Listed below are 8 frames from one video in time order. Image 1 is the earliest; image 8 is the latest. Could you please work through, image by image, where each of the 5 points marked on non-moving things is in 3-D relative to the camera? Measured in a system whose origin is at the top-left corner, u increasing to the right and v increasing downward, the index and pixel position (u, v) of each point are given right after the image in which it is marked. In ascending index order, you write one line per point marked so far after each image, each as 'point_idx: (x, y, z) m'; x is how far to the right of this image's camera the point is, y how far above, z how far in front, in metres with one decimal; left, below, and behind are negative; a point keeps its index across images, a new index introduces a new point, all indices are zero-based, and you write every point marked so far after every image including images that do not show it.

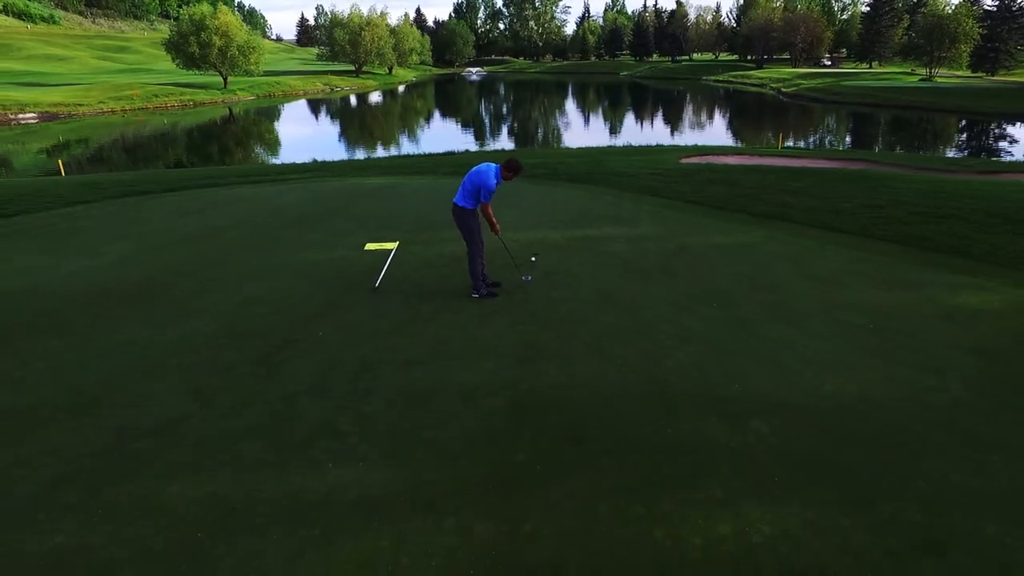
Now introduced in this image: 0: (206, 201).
0: (-8.1, +2.4, +12.0) m
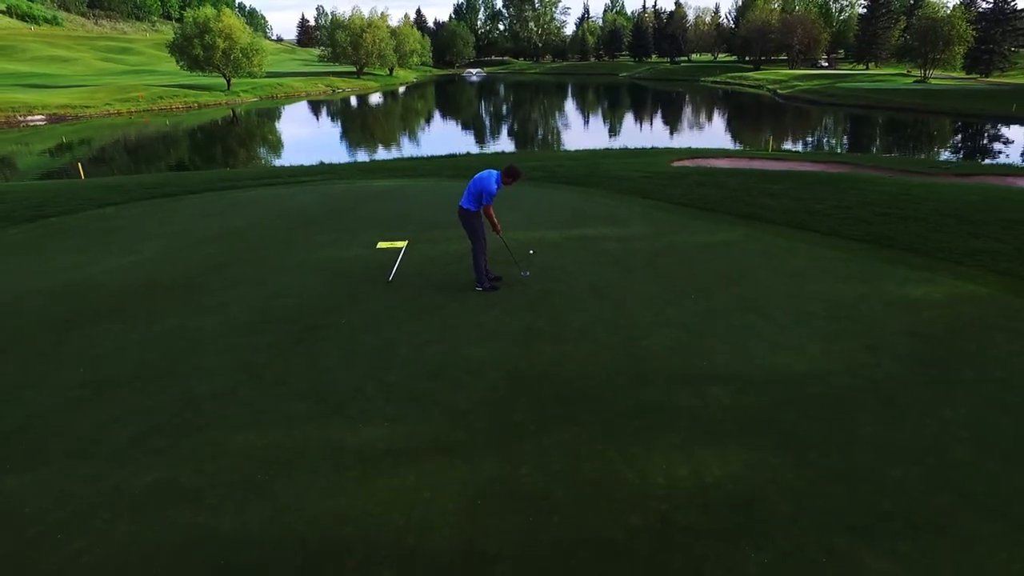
0: (-8.1, +2.5, +12.8) m
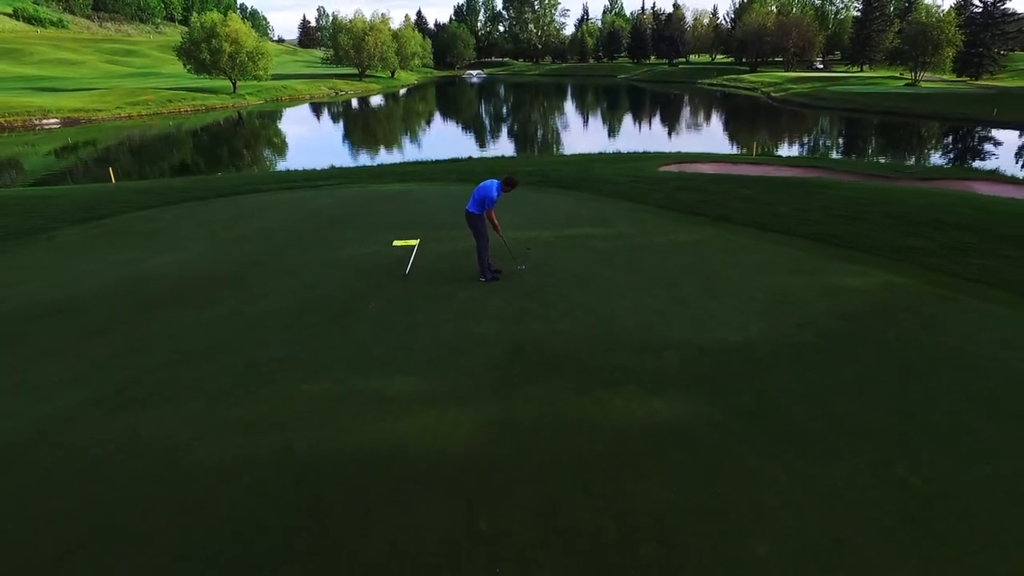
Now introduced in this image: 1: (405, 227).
0: (-8.2, +2.7, +14.2) m
1: (-3.0, +1.7, +12.5) m
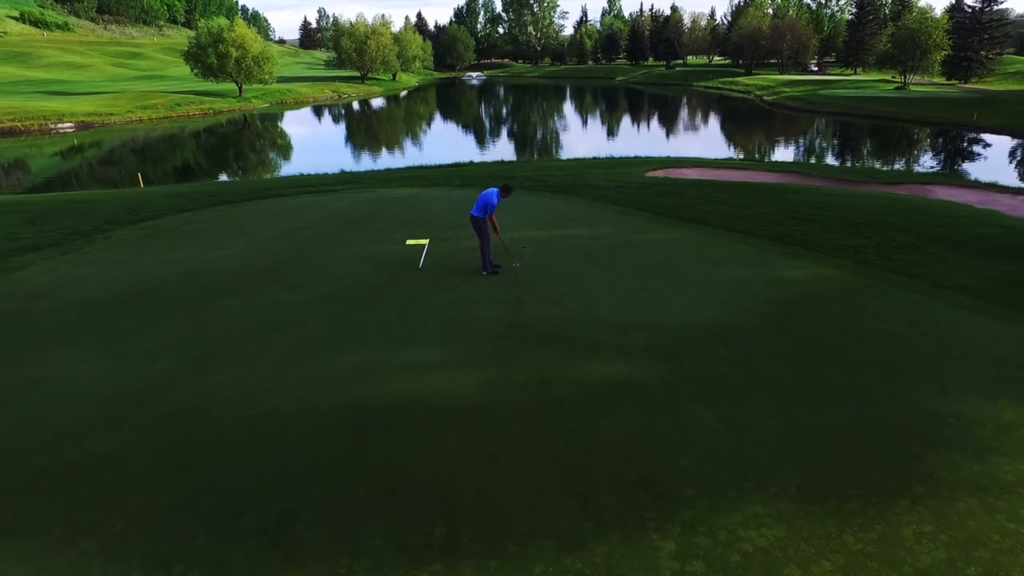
0: (-8.2, +2.8, +15.8) m
1: (-3.0, +1.9, +14.1) m
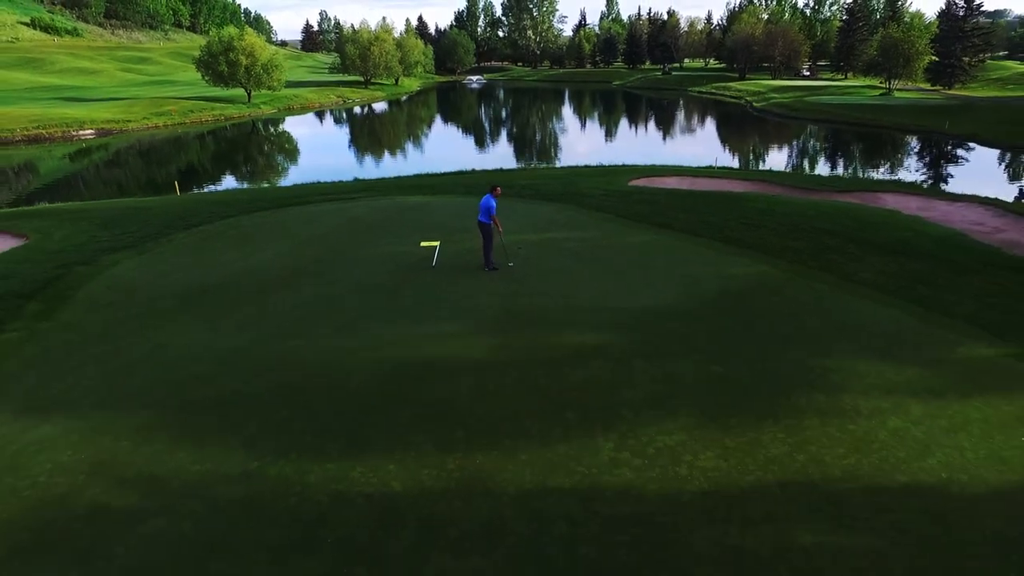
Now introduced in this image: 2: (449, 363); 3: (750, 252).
0: (-8.3, +3.0, +18.3) m
1: (-3.1, +2.1, +16.5) m
2: (-1.3, -1.5, +9.0) m
3: (+7.4, +1.1, +13.9) m
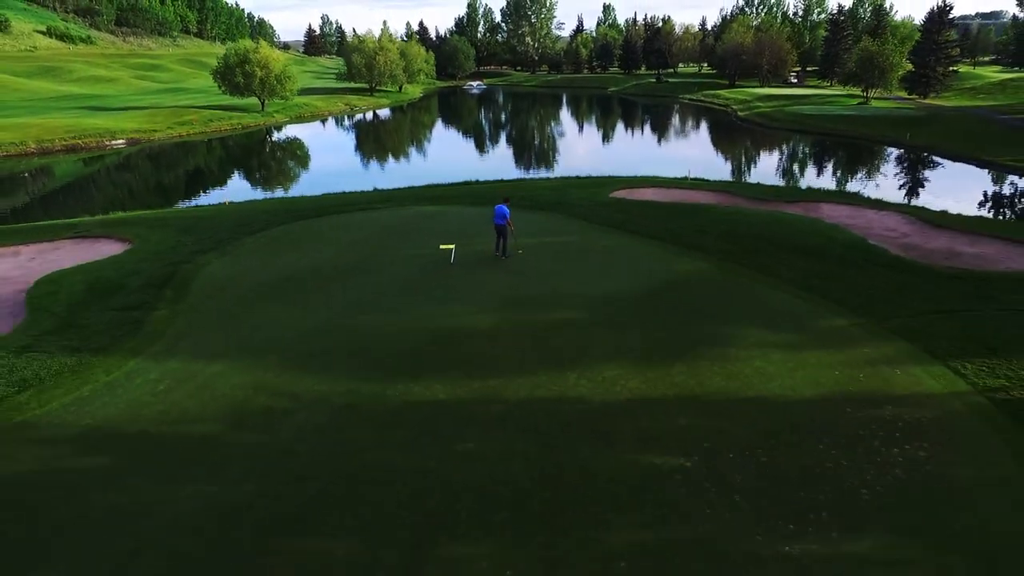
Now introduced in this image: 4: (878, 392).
0: (-8.3, +3.3, +22.3) m
1: (-3.1, +2.3, +20.6) m
2: (-1.3, -1.2, +13.0) m
3: (+7.4, +1.4, +18.0) m
4: (+8.8, -2.4, +10.6) m
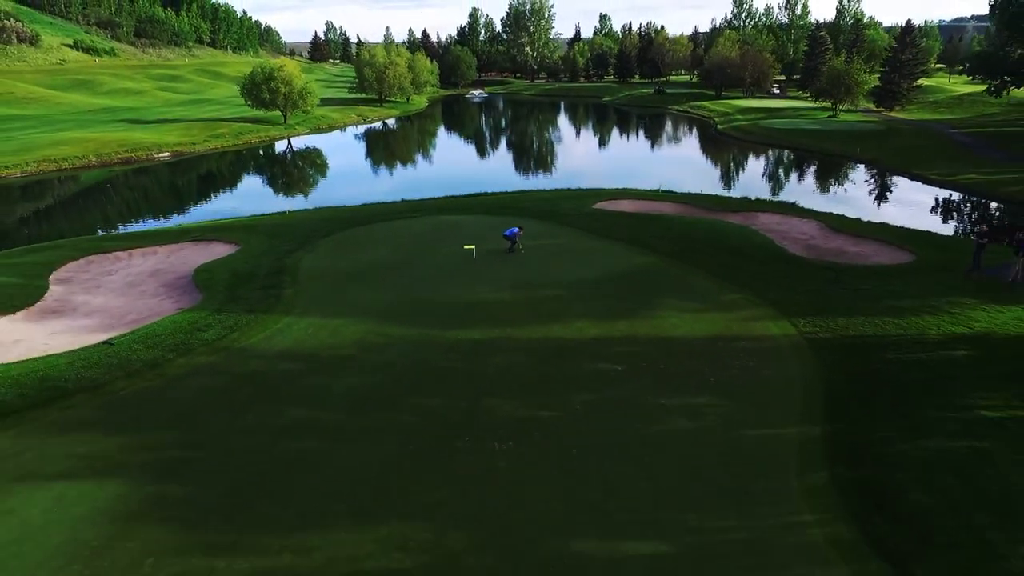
0: (-8.1, +3.9, +29.3) m
1: (-2.8, +3.0, +27.6) m
2: (-1.0, -0.6, +20.0) m
3: (+7.7, +2.0, +25.0) m
4: (+9.1, -1.8, +17.6) m
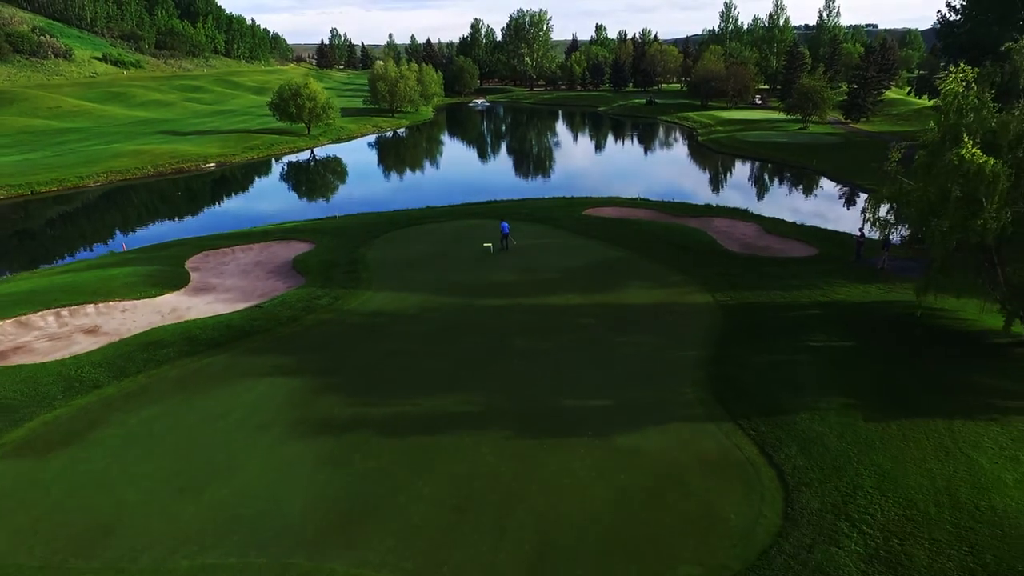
0: (-7.5, +4.8, +37.8) m
1: (-2.3, +3.9, +36.0) m
2: (-0.4, +0.4, +28.5) m
3: (+8.3, +3.0, +33.5) m
4: (+9.6, -0.8, +26.1) m
